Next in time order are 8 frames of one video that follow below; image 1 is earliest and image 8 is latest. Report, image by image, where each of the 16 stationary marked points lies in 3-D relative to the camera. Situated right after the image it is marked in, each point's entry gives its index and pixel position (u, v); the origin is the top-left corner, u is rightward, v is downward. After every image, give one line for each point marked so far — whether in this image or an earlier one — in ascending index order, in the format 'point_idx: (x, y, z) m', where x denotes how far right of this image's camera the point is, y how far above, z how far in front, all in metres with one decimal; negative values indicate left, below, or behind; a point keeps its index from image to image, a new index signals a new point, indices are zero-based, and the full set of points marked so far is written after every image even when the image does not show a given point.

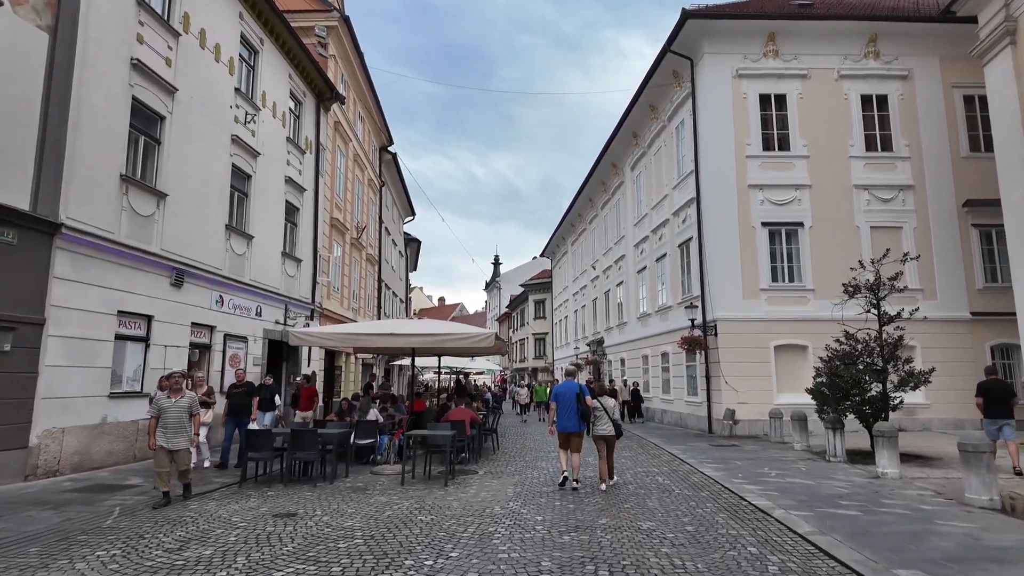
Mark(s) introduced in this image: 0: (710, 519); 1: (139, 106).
0: (+2.4, -2.8, +7.1) m
1: (-7.2, +3.5, +11.4) m
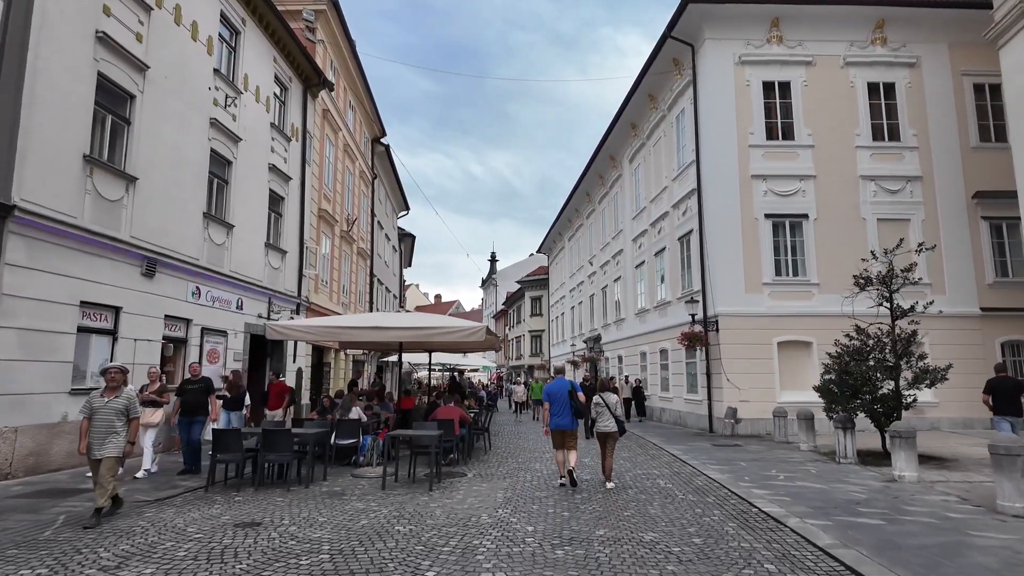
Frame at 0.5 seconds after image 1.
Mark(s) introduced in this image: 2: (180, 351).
0: (+2.2, -2.6, +6.4) m
1: (-7.3, +3.7, +10.7) m
2: (-7.1, -1.4, +12.8) m
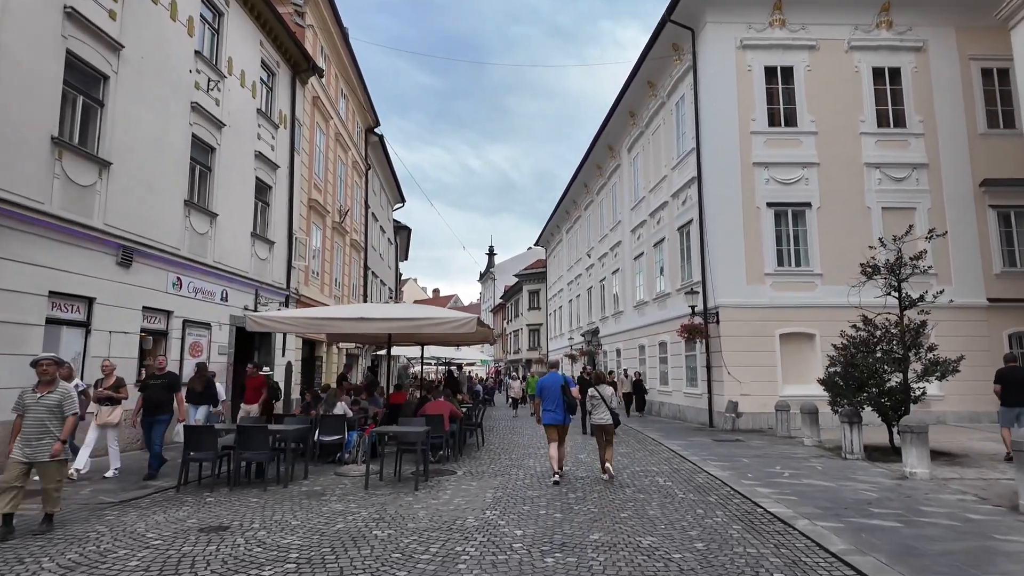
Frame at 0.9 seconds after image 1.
0: (+2.1, -2.5, +6.0) m
1: (-7.5, +3.9, +10.1) m
2: (-7.3, -1.2, +12.3) m
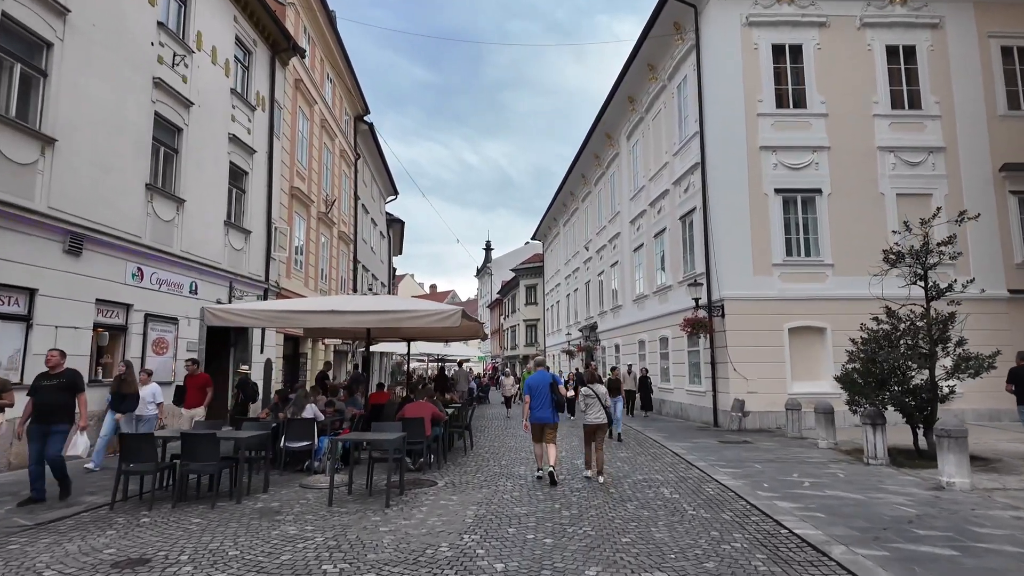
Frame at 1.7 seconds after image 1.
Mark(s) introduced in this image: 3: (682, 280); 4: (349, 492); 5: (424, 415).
0: (+2.0, -2.3, +5.0) m
1: (-7.6, +4.0, +9.1) m
2: (-7.5, -1.0, +11.3) m
3: (+5.4, +0.2, +18.9) m
4: (-2.1, -2.6, +7.5) m
5: (-1.4, -1.9, +9.1) m
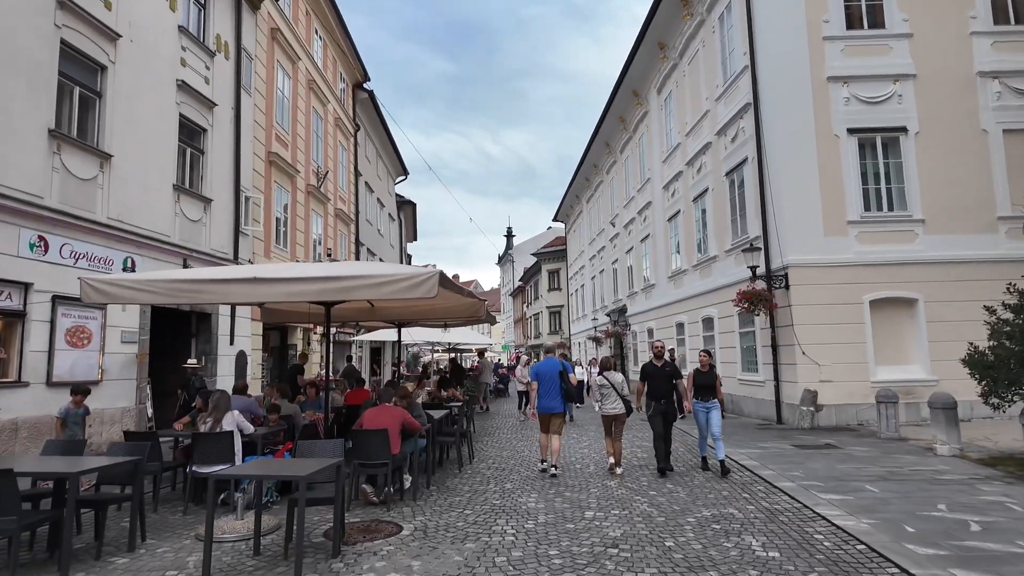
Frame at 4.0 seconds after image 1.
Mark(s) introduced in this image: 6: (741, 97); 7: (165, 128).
0: (+1.8, -1.8, +2.1) m
1: (-7.7, +4.3, +6.5) m
2: (-7.4, -0.6, +8.8) m
3: (+5.8, +1.1, +15.9) m
4: (-2.1, -2.1, +4.8) m
5: (-1.3, -1.4, +6.3) m
6: (+5.8, +4.9, +15.0) m
7: (-7.0, +3.3, +12.1) m
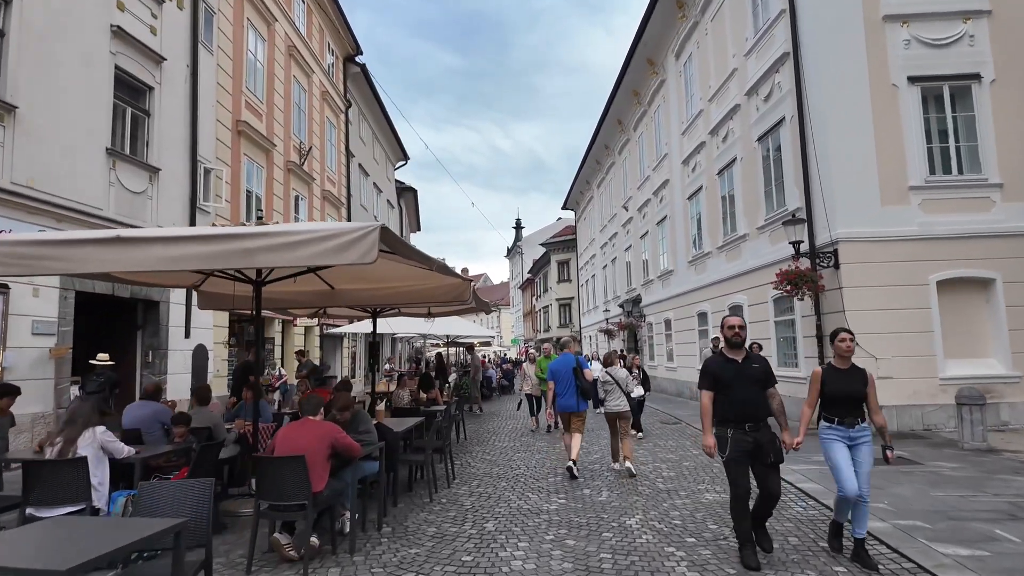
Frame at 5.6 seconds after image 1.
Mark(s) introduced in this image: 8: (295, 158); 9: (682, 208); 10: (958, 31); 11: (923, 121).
0: (+1.6, -1.6, +0.1) m
1: (-7.9, +4.6, +4.6) m
2: (-7.5, -0.3, +6.9) m
3: (+5.8, +1.5, +13.8) m
4: (-2.3, -1.9, +2.9) m
5: (-1.5, -1.2, +4.4) m
6: (+5.7, +5.3, +12.9) m
7: (-7.1, +3.6, +10.2) m
8: (-6.7, +4.0, +18.4) m
9: (+5.7, +2.7, +19.9) m
10: (+8.4, +4.9, +11.2) m
11: (+7.7, +3.1, +11.2) m
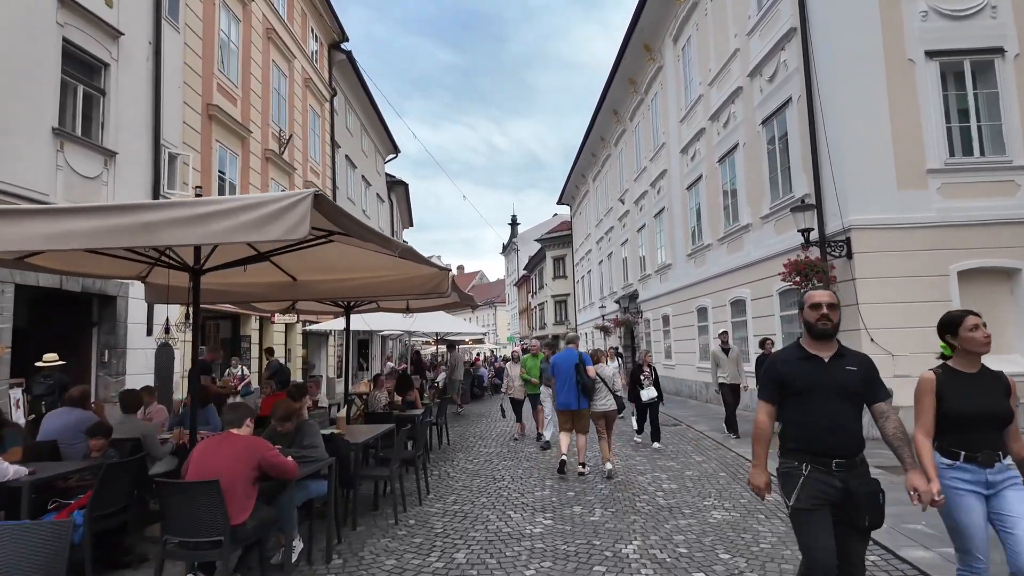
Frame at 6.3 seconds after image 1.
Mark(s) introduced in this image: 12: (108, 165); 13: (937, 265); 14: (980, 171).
0: (+1.4, -1.5, -0.7) m
1: (-8.2, +4.7, +3.7) m
2: (-7.7, -0.2, +6.0) m
3: (+5.6, +1.6, +12.9) m
4: (-2.4, -1.8, +2.0) m
5: (-1.7, -1.1, +3.5) m
6: (+5.5, +5.4, +12.1) m
7: (-7.4, +3.7, +9.3) m
8: (-7.0, +4.1, +17.4) m
9: (+5.4, +2.8, +19.0) m
10: (+8.2, +5.0, +10.4) m
11: (+7.5, +3.3, +10.4) m
12: (-7.2, +2.2, +10.5) m
13: (+7.1, +0.4, +10.0) m
14: (+8.0, +2.0, +10.1) m
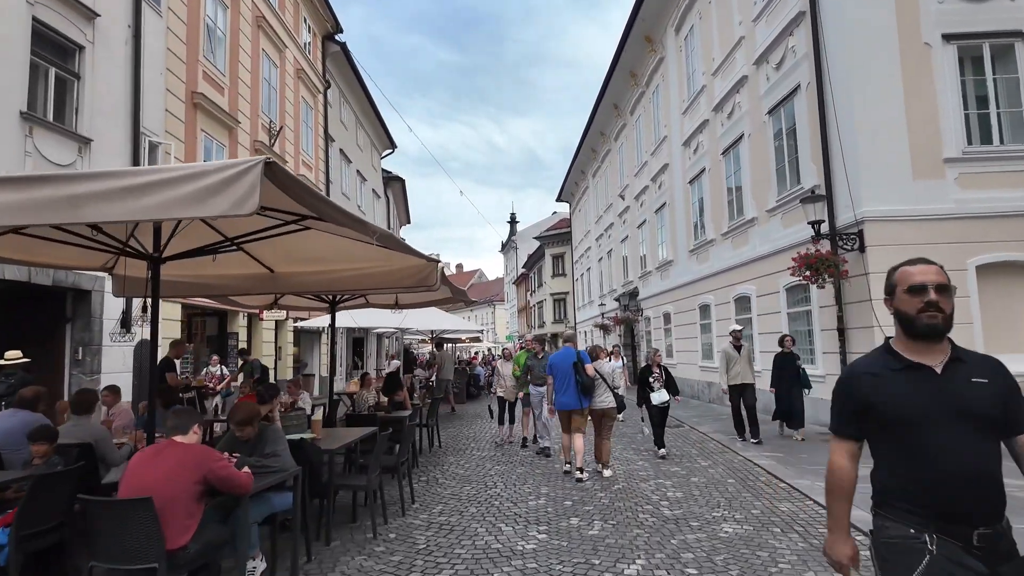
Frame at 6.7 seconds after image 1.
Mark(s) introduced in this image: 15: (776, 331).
0: (+1.3, -1.4, -1.2) m
1: (-8.2, +4.8, +3.2) m
2: (-7.8, -0.1, +5.5) m
3: (+5.5, +1.7, +12.4) m
4: (-2.5, -1.7, +1.5) m
5: (-1.7, -1.0, +3.0) m
6: (+5.4, +5.5, +11.5) m
7: (-7.4, +3.8, +8.7) m
8: (-7.0, +4.2, +16.9) m
9: (+5.3, +2.9, +18.5) m
10: (+8.1, +5.1, +9.9) m
11: (+7.4, +3.4, +9.9) m
12: (-7.2, +2.3, +10.0) m
13: (+7.1, +0.5, +9.5) m
14: (+7.9, +2.1, +9.6) m
15: (+5.5, -0.9, +12.4) m
